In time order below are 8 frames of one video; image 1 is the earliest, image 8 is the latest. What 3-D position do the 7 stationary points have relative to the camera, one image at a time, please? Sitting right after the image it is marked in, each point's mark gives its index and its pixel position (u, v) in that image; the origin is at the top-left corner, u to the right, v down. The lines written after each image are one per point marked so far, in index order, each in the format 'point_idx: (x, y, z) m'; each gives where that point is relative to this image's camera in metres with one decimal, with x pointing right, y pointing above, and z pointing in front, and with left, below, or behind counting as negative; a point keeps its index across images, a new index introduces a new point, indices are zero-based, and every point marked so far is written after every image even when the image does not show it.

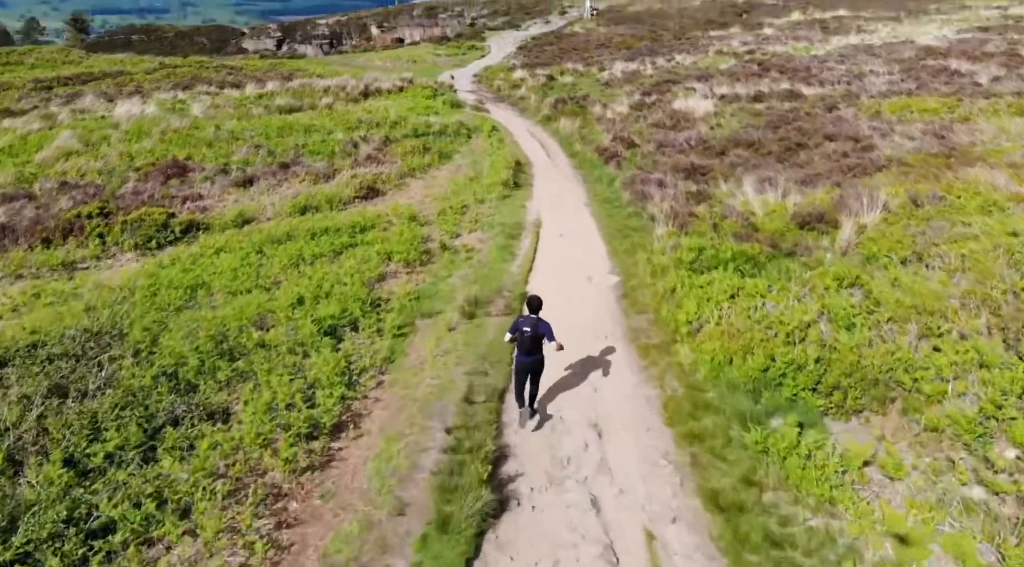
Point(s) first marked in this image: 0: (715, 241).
0: (+4.5, +1.0, +15.7) m
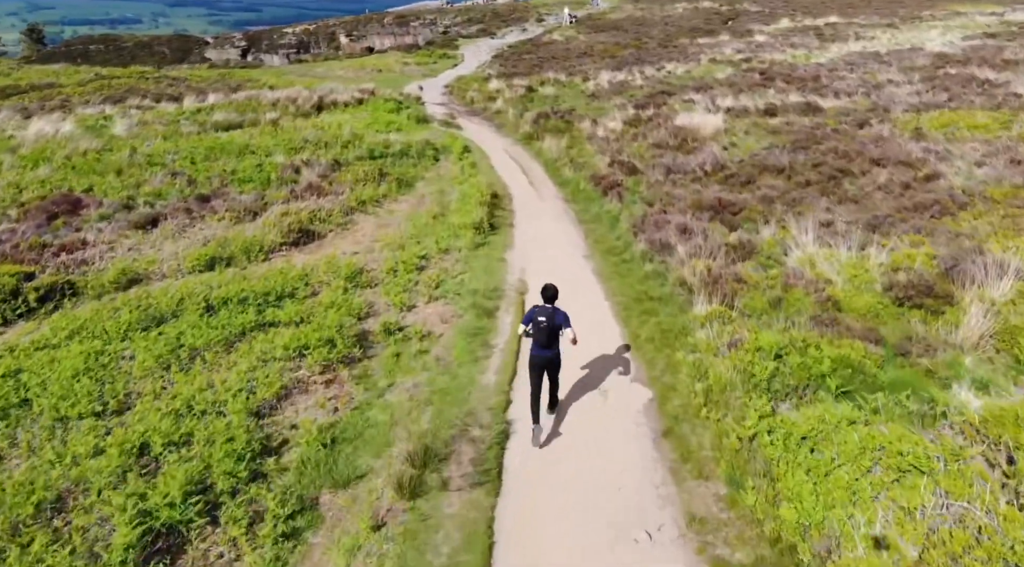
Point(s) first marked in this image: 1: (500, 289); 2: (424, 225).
0: (+4.1, -0.7, +10.5) m
1: (-0.2, -0.1, +13.7) m
2: (-2.4, +1.6, +18.8) m
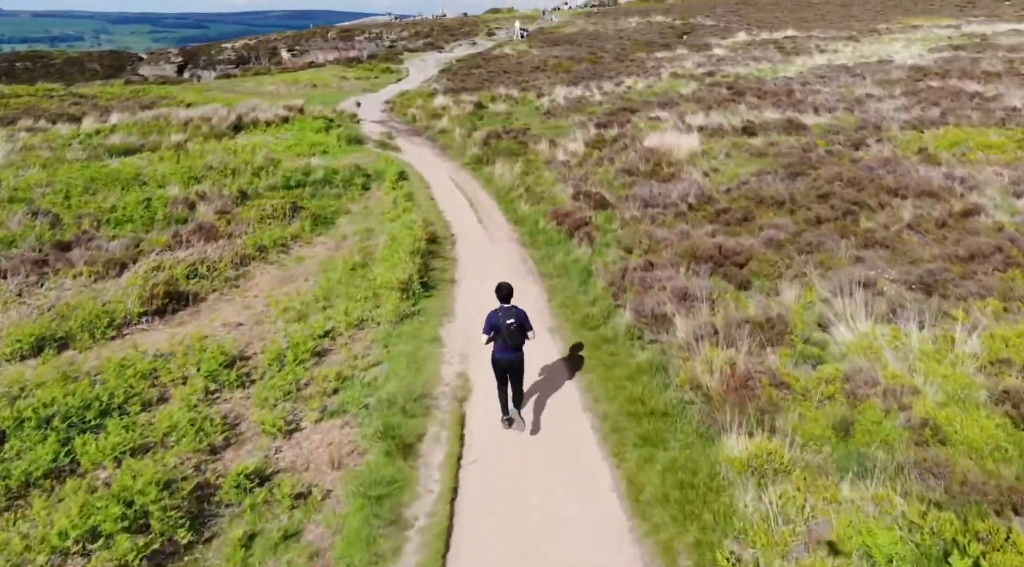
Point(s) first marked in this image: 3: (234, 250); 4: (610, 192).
0: (+3.4, -2.0, +6.5) m
1: (-1.1, -1.5, +9.5) m
2: (-3.6, +0.1, +14.4) m
3: (-6.5, +0.8, +16.5) m
4: (+2.7, +2.5, +19.4) m
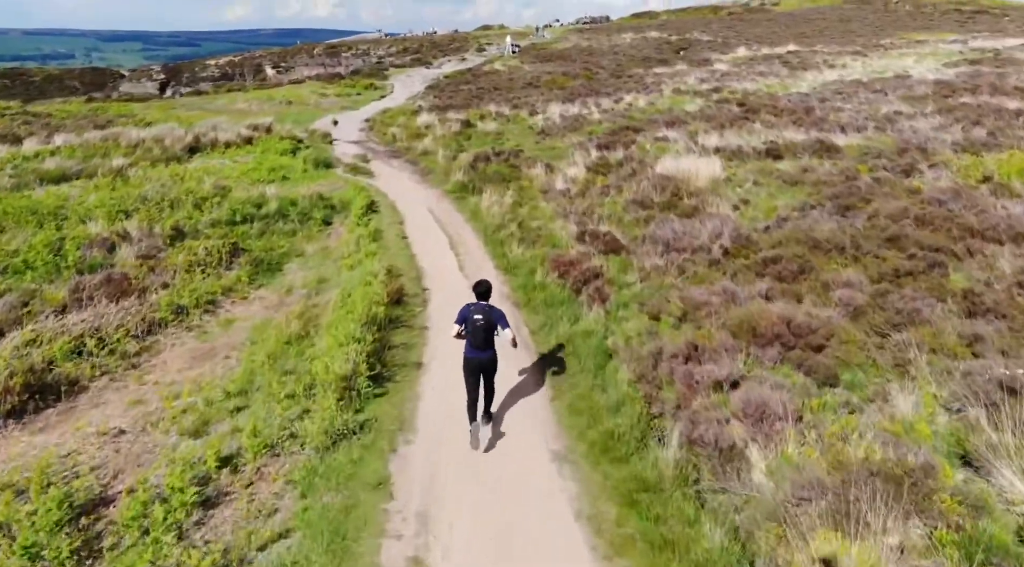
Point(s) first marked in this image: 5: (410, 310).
0: (+3.3, -3.0, +2.9) m
1: (-1.2, -2.6, +5.8) m
2: (-3.8, -1.2, +10.7) m
3: (-6.7, -0.5, +12.8) m
4: (+2.5, +1.2, +15.9) m
5: (-1.7, -0.5, +11.9) m
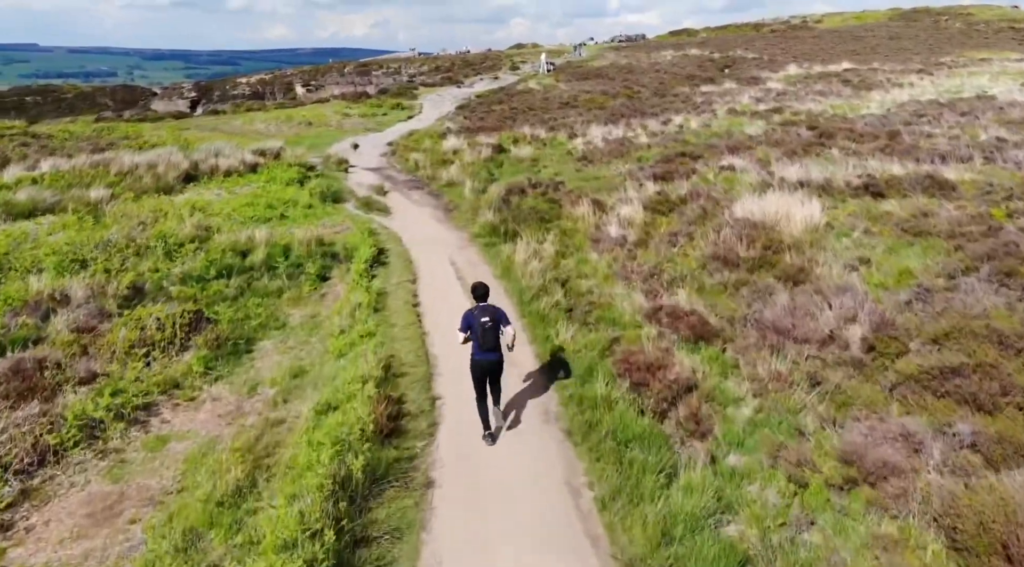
0: (+3.5, -4.2, -1.3) m
1: (-0.9, -3.8, +1.8) m
2: (-3.2, -2.5, +6.9) m
3: (-6.0, -1.9, +9.1) m
4: (+3.3, -0.3, +11.8) m
5: (-1.1, -1.9, +7.9) m
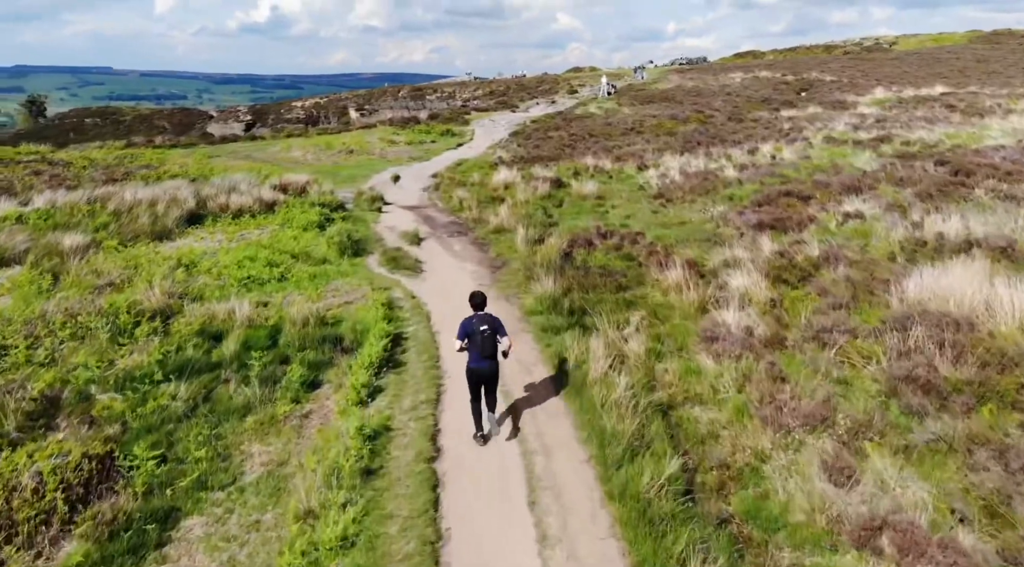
0: (+3.3, -5.4, -6.4) m
1: (-0.9, -5.0, -2.9) m
2: (-2.8, -3.9, +2.3) m
3: (-5.4, -3.2, +4.8) m
4: (+4.1, -2.0, +6.9) m
5: (-0.6, -3.3, +3.3) m
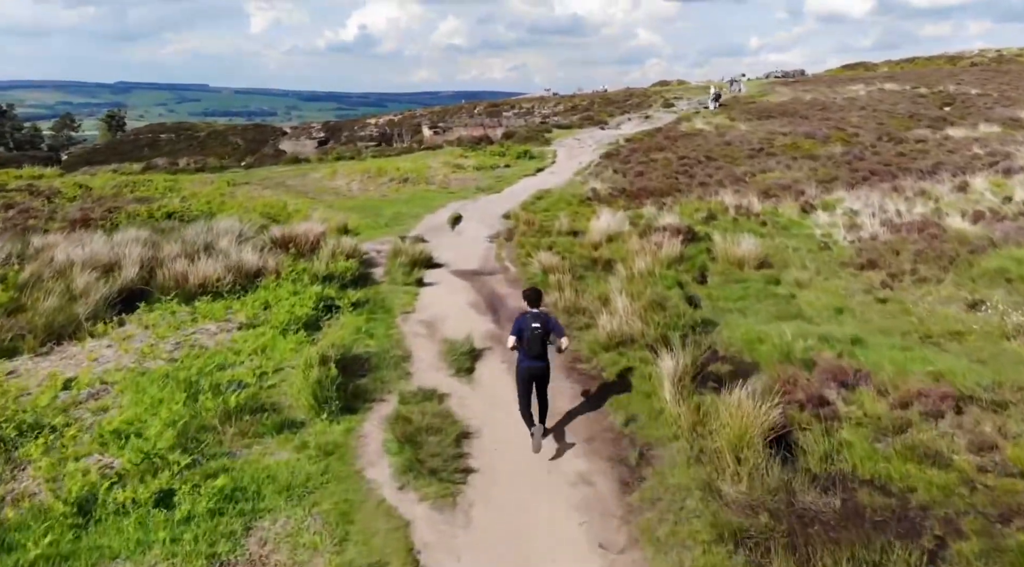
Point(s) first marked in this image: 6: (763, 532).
0: (+2.5, -7.3, -15.2) m
1: (-1.3, -6.9, -11.3) m
2: (-2.7, -5.8, -5.8) m
3: (-5.1, -5.1, -3.2) m
4: (+4.7, -4.2, -2.0) m
5: (-0.4, -5.3, -5.1) m
6: (+2.0, -2.3, +5.9) m
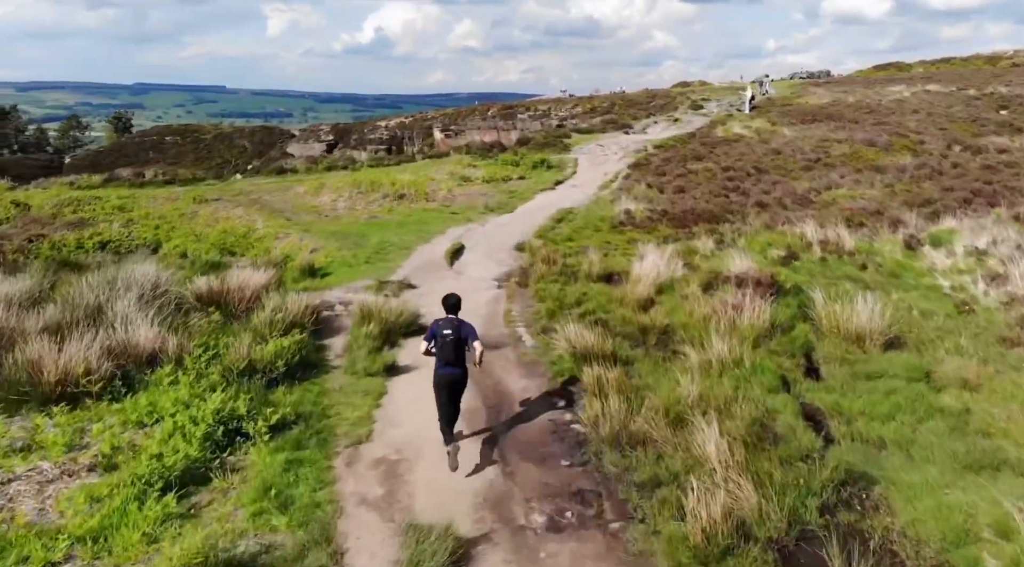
0: (+2.0, -8.5, -19.7) m
1: (-1.7, -8.0, -15.8) m
2: (-2.9, -6.9, -10.3) m
3: (-5.2, -6.3, -7.6) m
4: (+4.5, -5.4, -6.6) m
5: (-0.6, -6.5, -9.6) m
6: (+2.1, -3.5, +1.4) m
